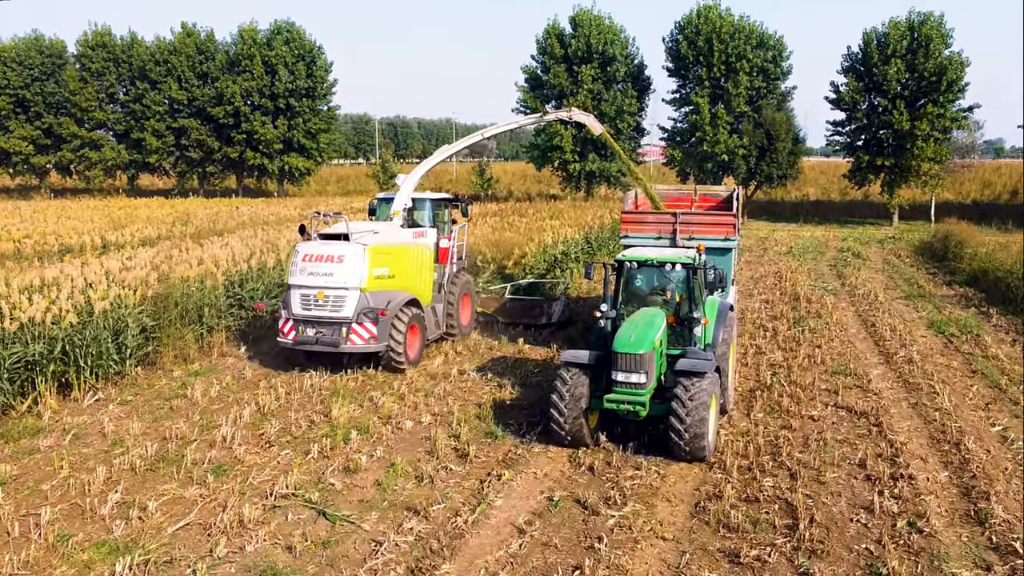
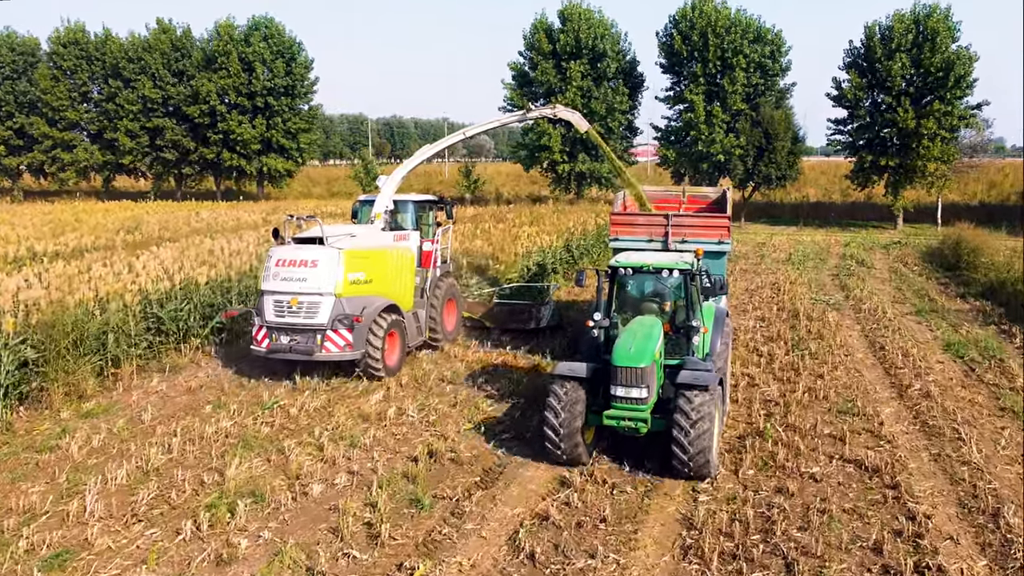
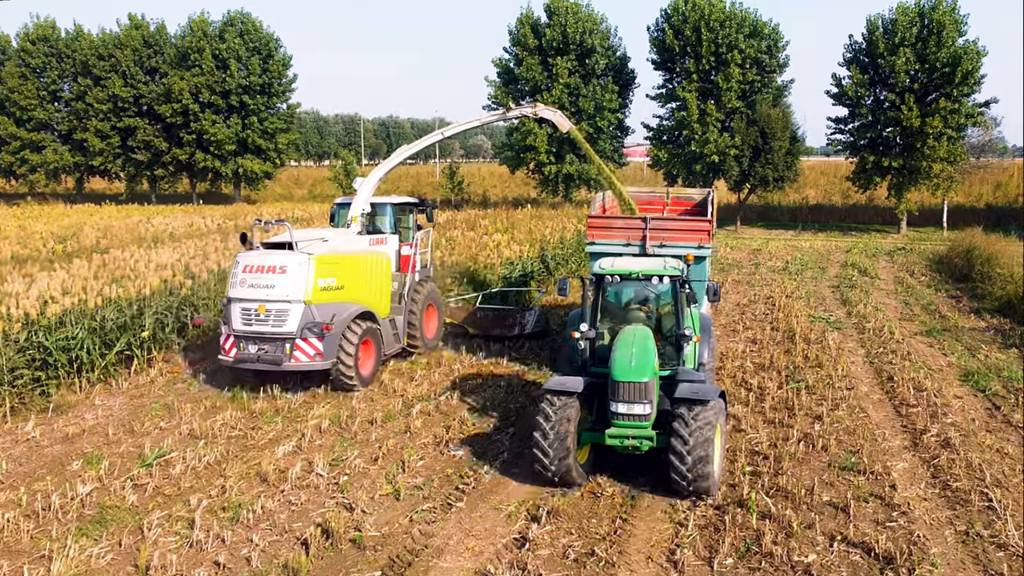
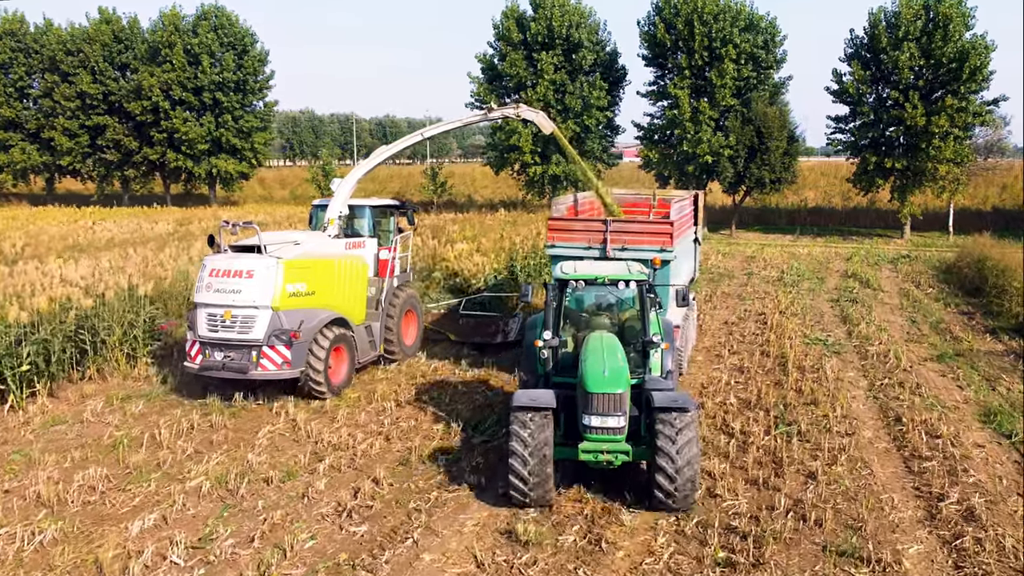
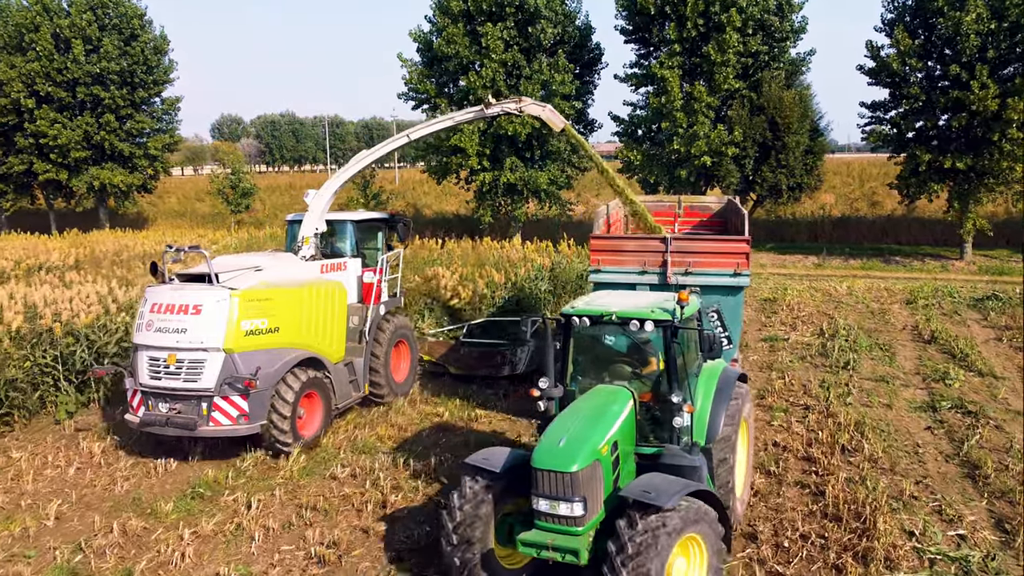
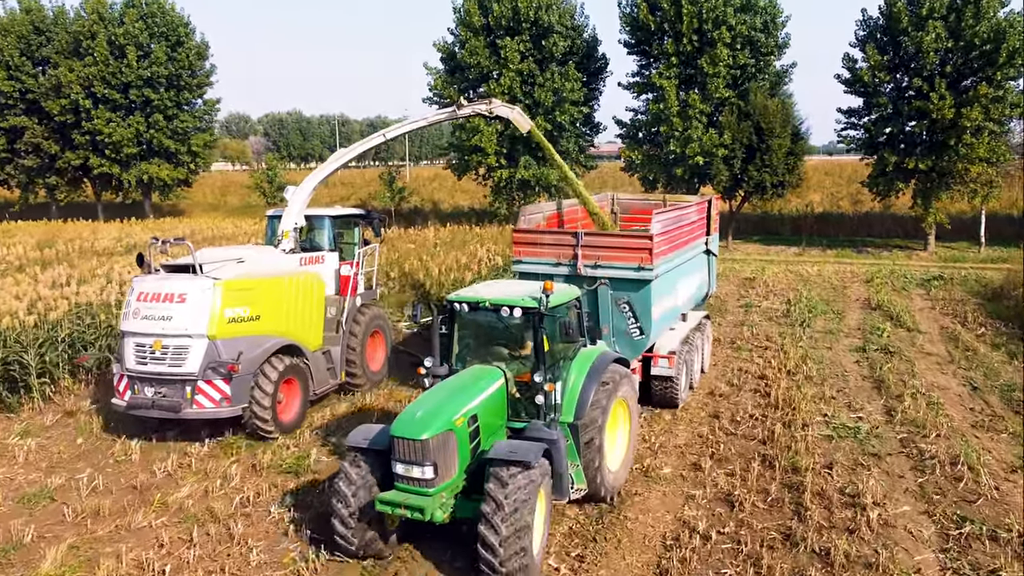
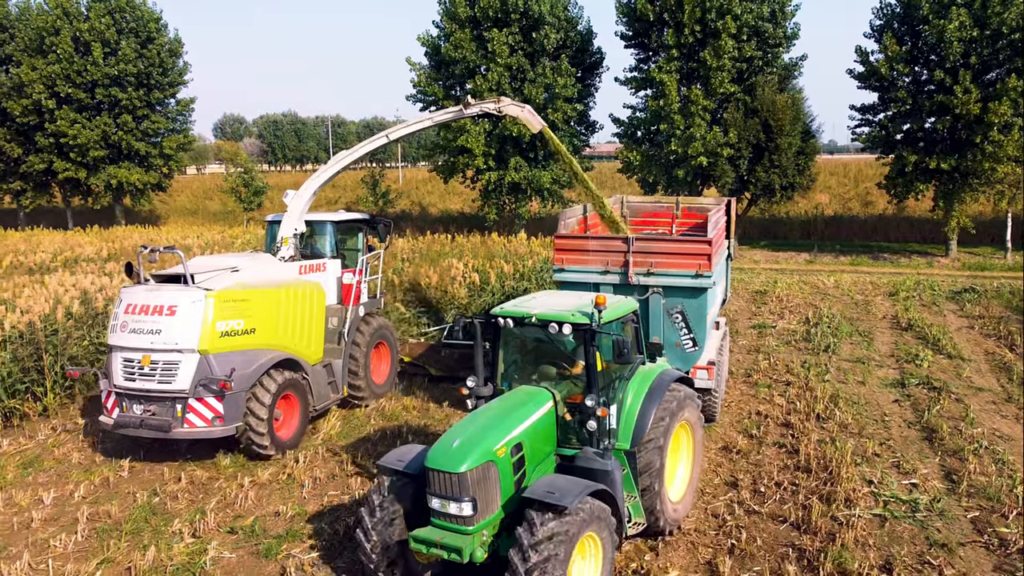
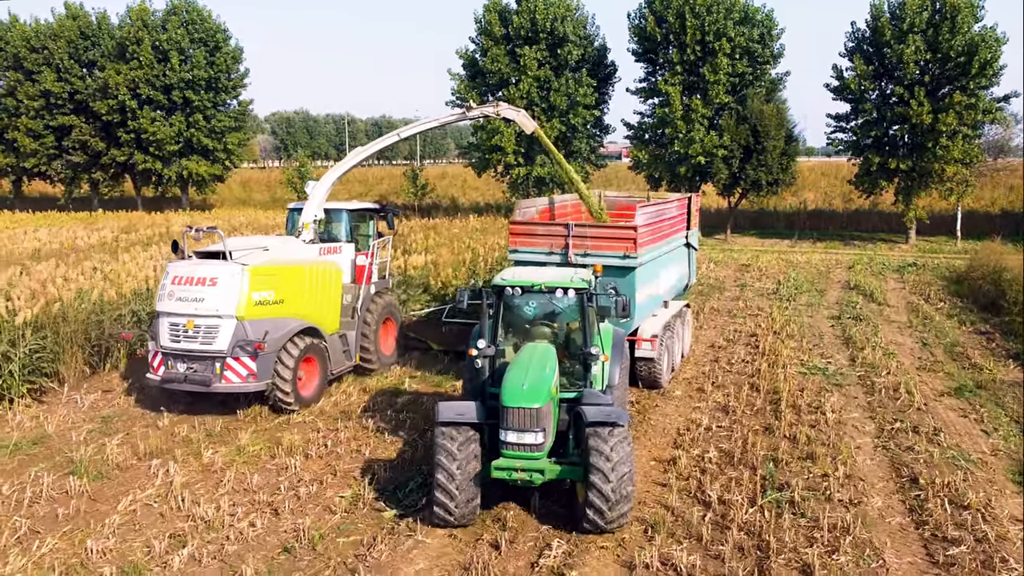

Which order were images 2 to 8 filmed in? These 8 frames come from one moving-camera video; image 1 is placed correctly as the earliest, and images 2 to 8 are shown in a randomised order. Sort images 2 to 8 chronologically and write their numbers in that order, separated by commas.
2, 3, 4, 8, 6, 7, 5
